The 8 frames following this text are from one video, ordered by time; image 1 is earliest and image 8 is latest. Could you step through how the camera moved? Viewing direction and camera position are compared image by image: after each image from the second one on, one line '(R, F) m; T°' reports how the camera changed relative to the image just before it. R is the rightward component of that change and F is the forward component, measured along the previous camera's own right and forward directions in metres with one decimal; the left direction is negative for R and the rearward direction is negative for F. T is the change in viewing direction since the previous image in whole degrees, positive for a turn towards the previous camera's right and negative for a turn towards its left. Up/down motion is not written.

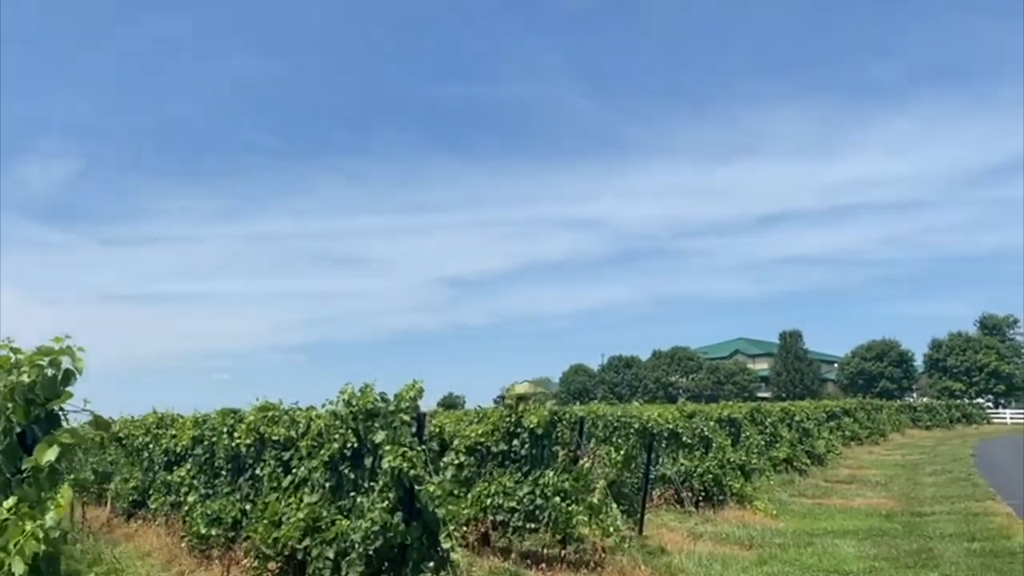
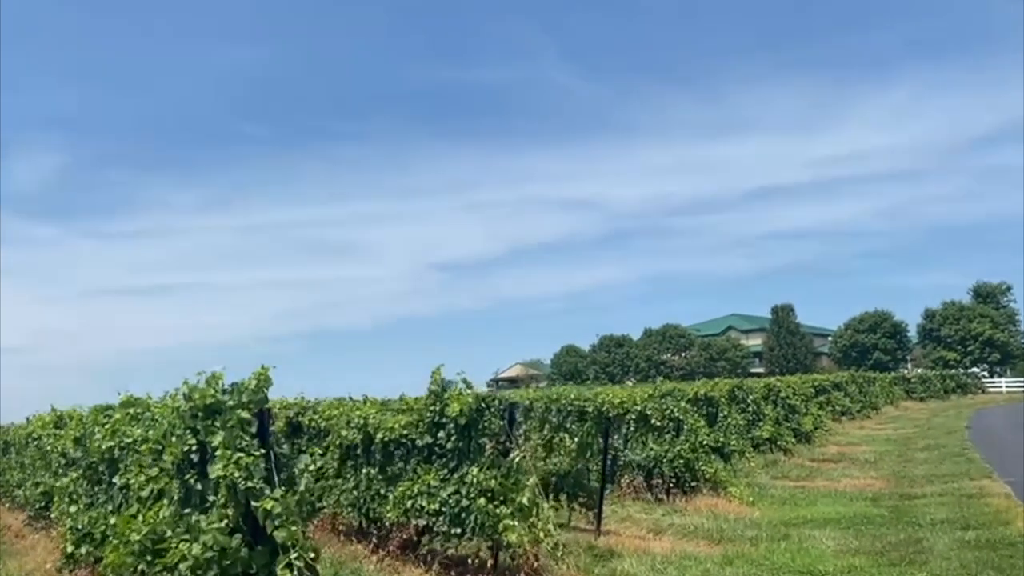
(+0.9, +1.6) m; 0°
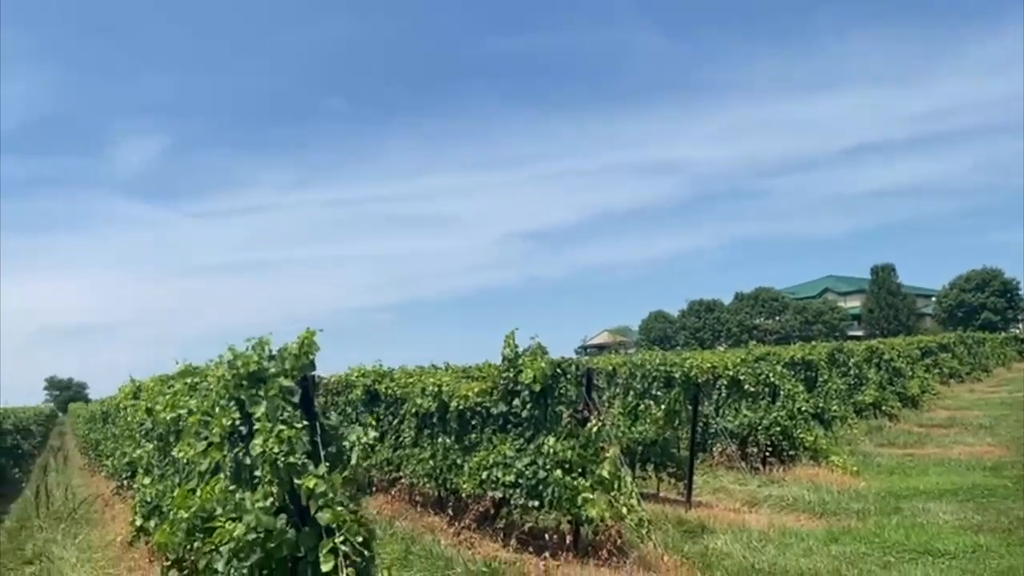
(+0.1, +0.8) m; -6°
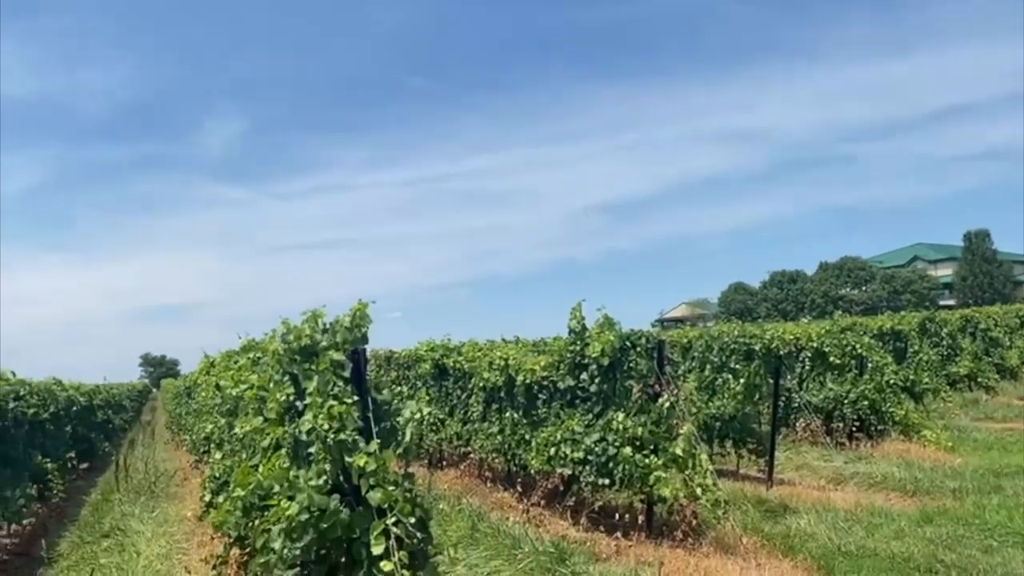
(+0.1, +0.4) m; -5°
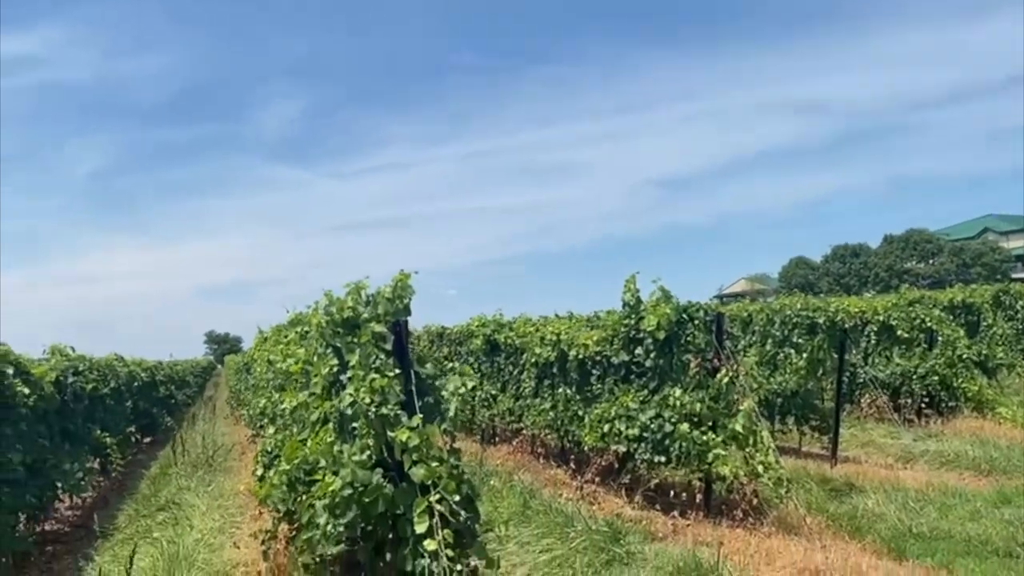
(0.0, +0.3) m; -4°
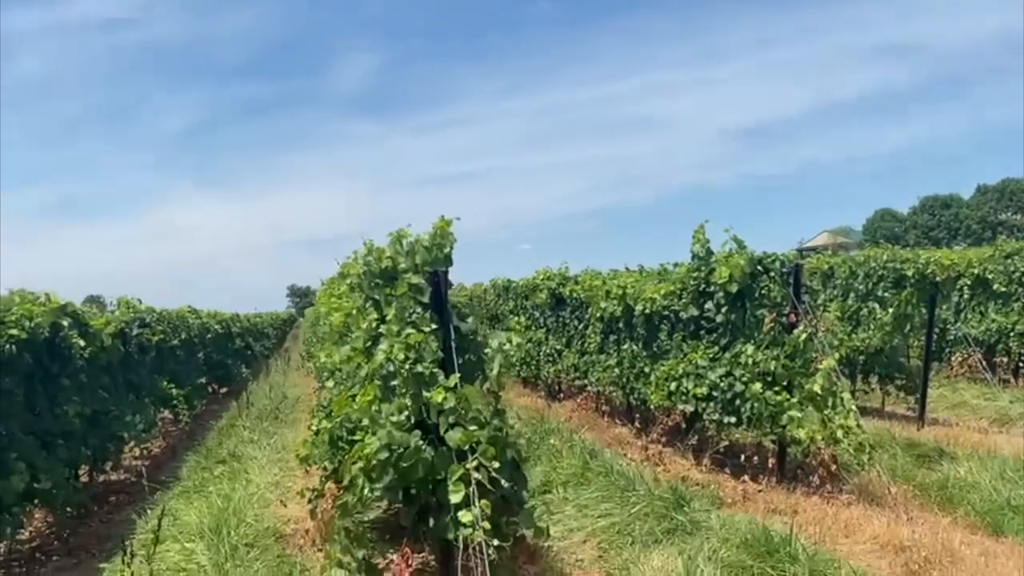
(+0.1, +0.5) m; -5°
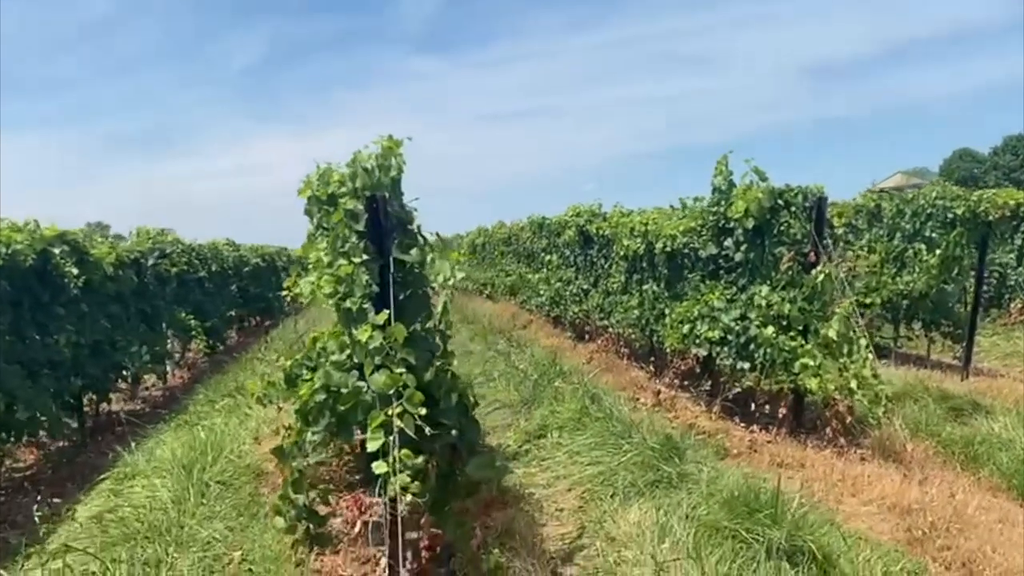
(+0.6, +0.5) m; -4°
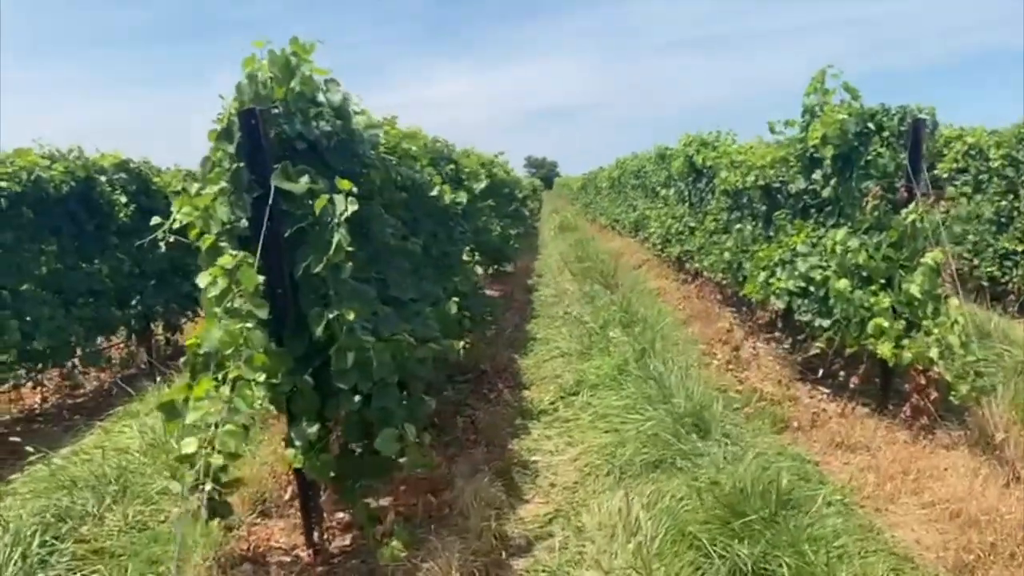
(+1.1, +1.0) m; -11°
